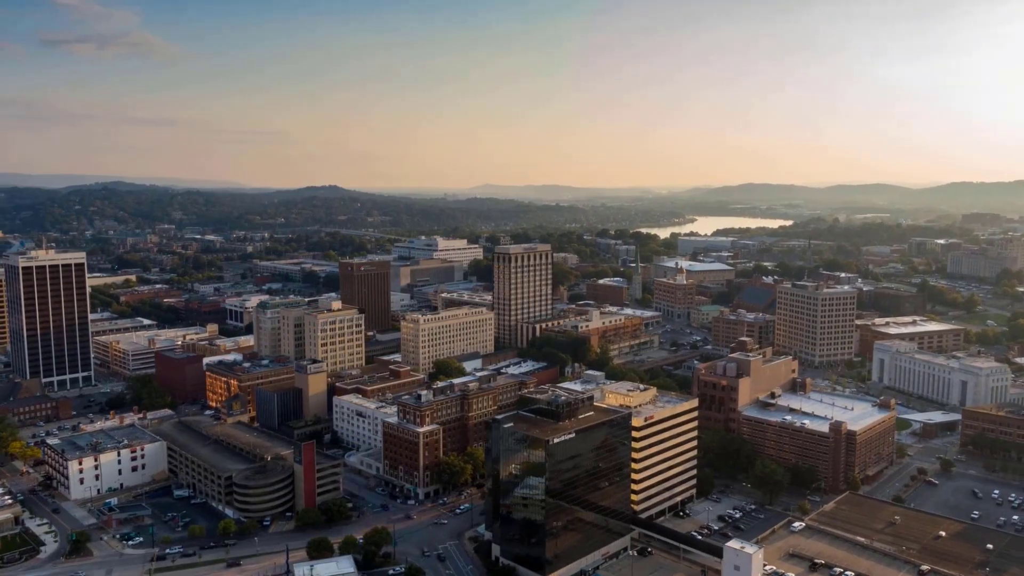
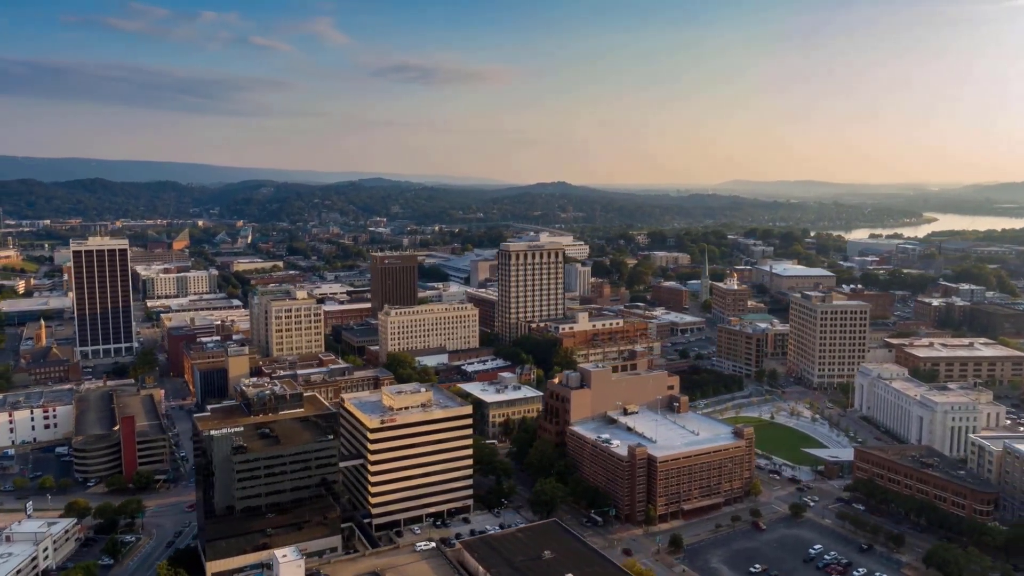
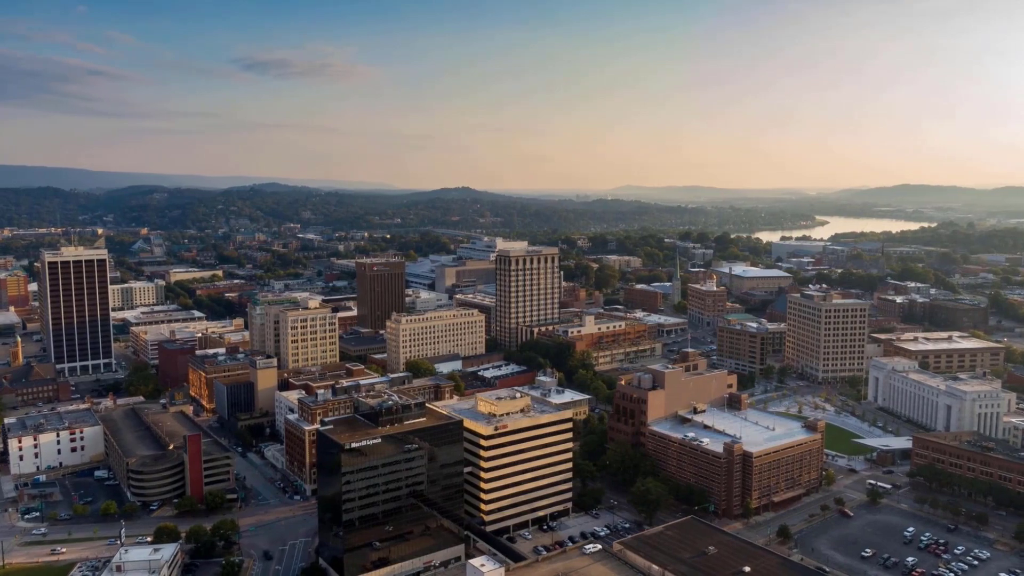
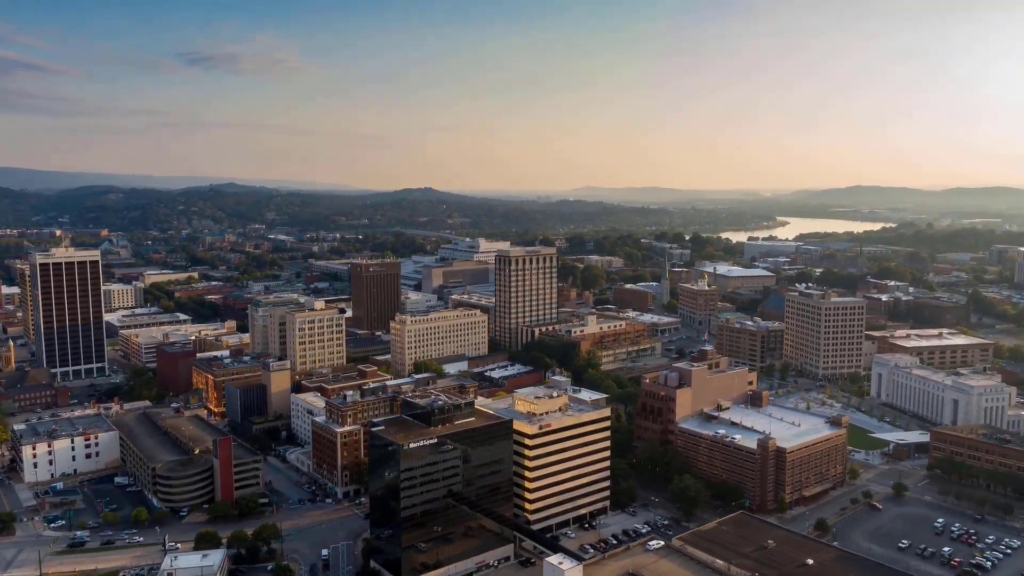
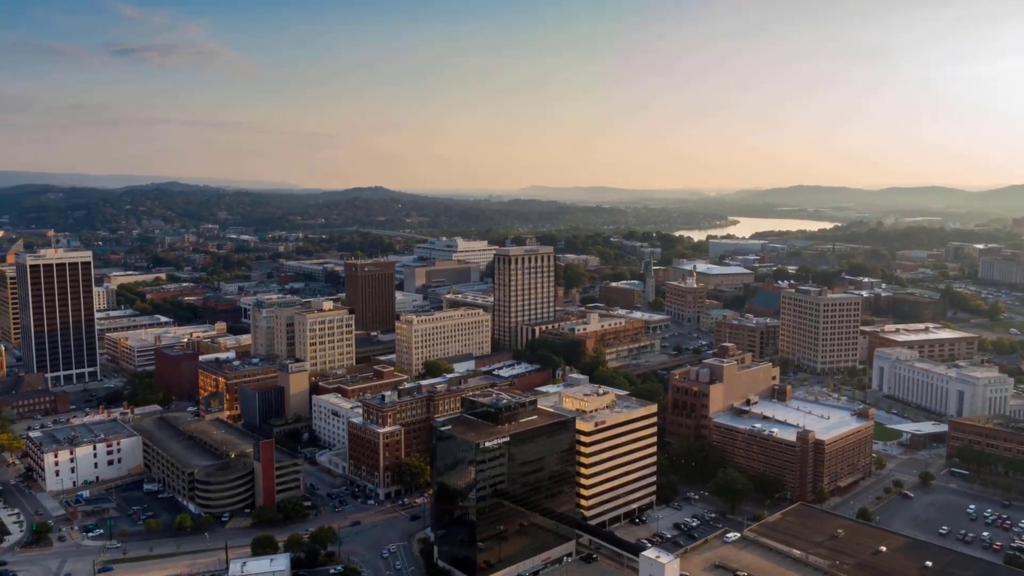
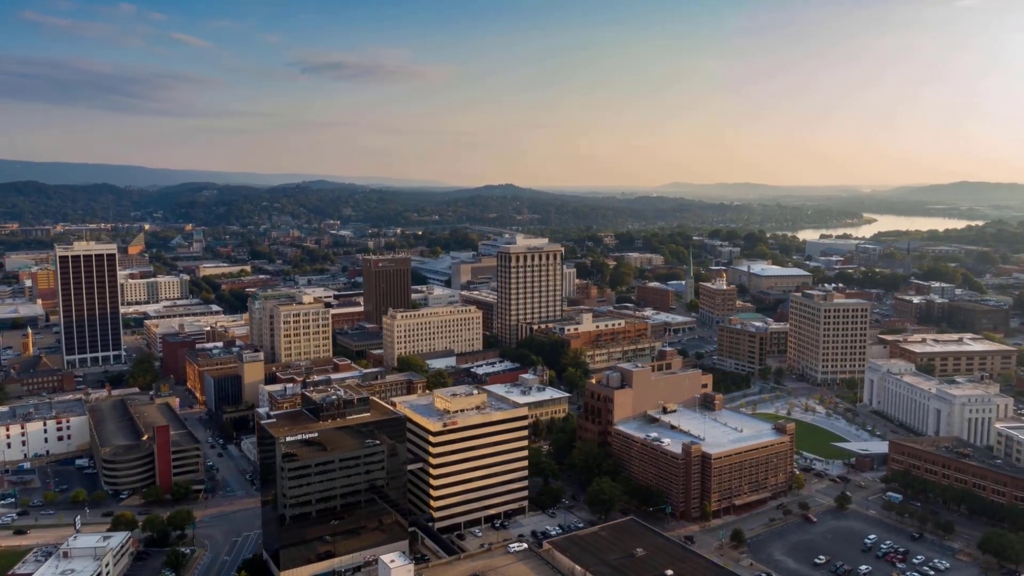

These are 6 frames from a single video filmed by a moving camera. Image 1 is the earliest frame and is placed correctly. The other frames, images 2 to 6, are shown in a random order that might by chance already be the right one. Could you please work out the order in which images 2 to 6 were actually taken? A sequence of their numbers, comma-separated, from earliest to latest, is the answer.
5, 4, 3, 6, 2
